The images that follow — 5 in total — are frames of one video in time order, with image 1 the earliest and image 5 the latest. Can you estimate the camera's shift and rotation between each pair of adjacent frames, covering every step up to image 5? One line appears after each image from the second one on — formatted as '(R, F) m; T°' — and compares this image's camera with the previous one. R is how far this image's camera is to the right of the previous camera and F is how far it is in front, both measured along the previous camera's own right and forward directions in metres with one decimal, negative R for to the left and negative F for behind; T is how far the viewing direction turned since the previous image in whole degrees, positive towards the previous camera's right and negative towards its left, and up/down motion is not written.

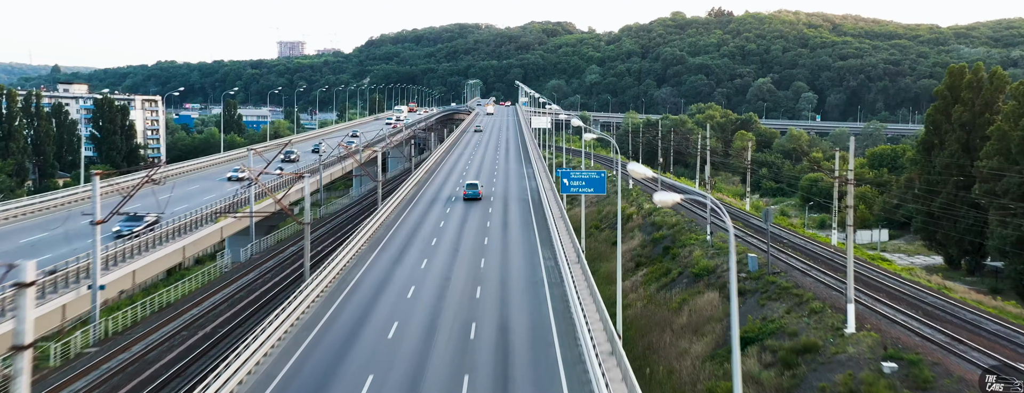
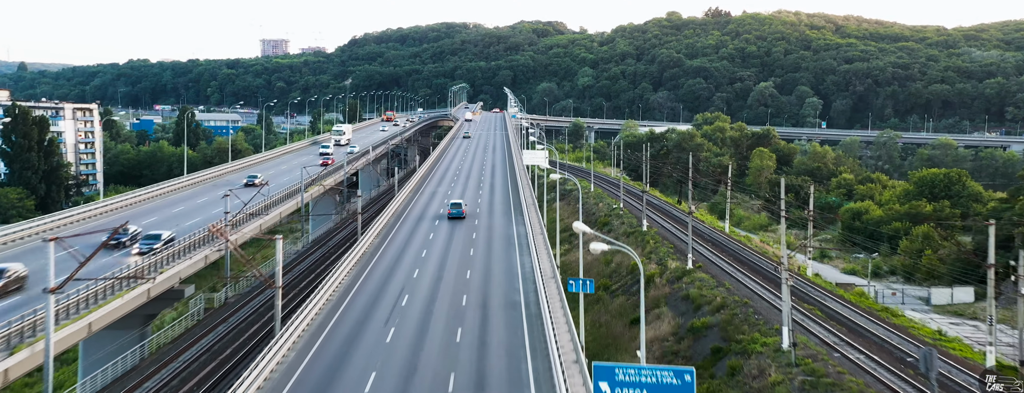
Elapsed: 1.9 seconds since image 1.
(+0.2, +12.6) m; +1°
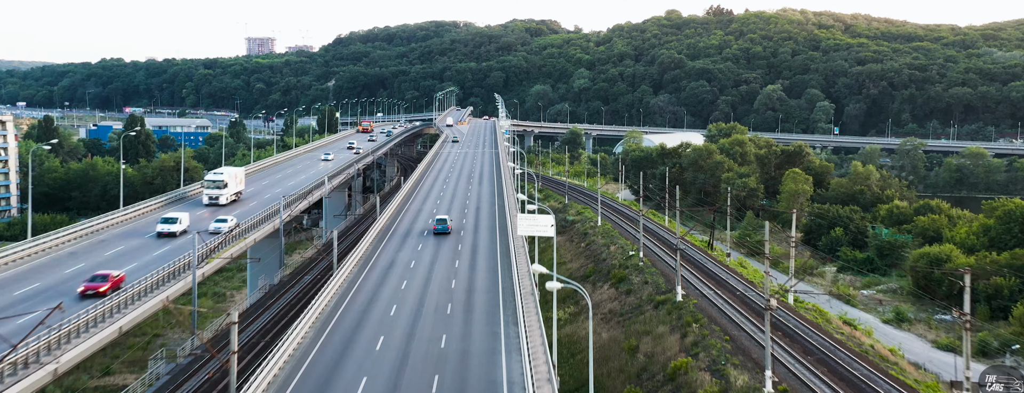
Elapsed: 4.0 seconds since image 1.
(+0.2, +13.6) m; +1°
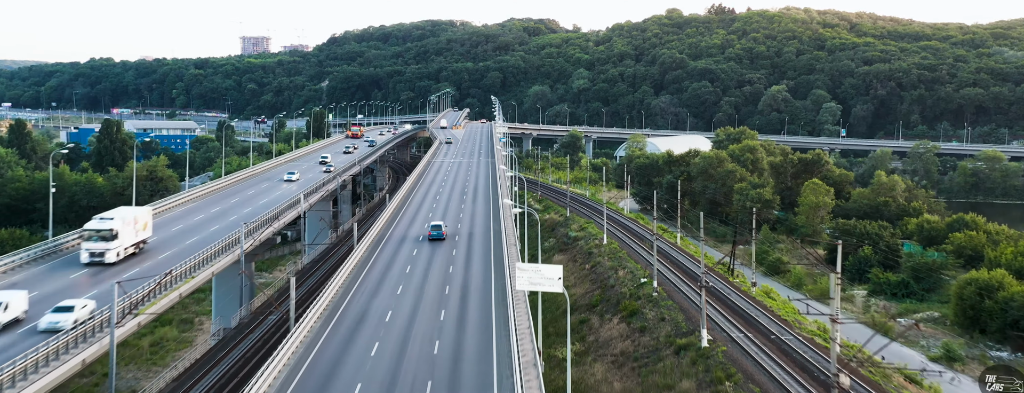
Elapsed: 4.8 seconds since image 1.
(0.0, +5.7) m; 0°
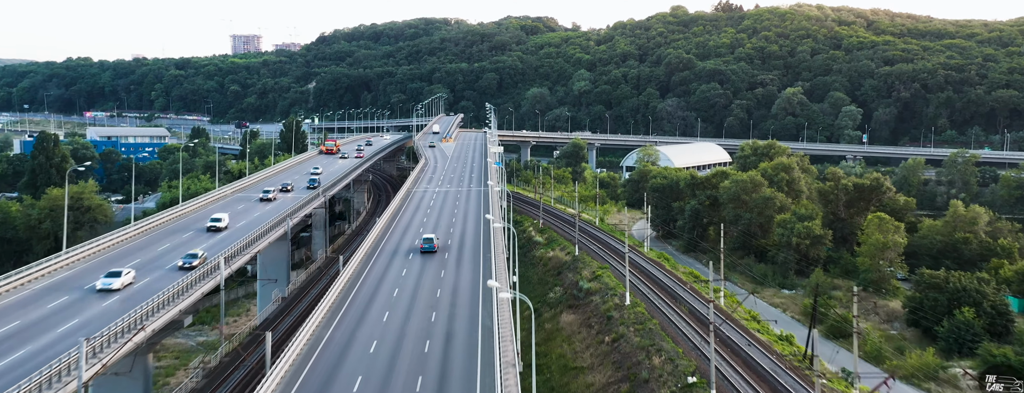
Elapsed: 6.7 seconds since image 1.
(+0.1, +13.2) m; 0°
